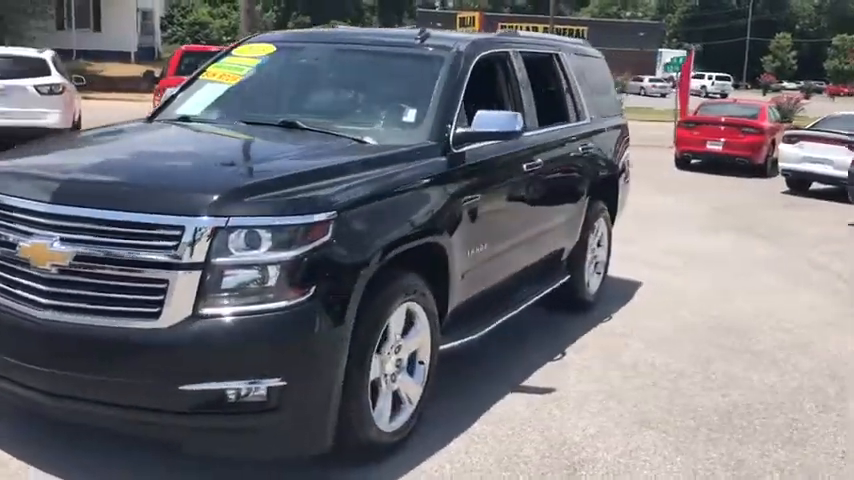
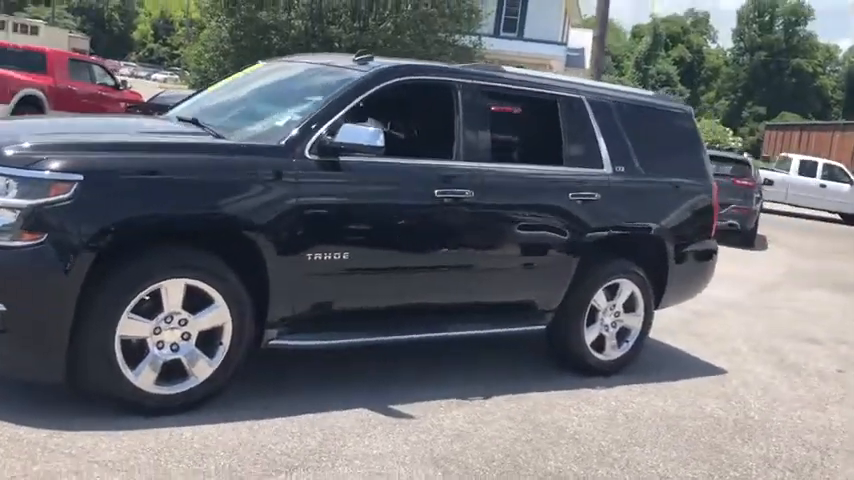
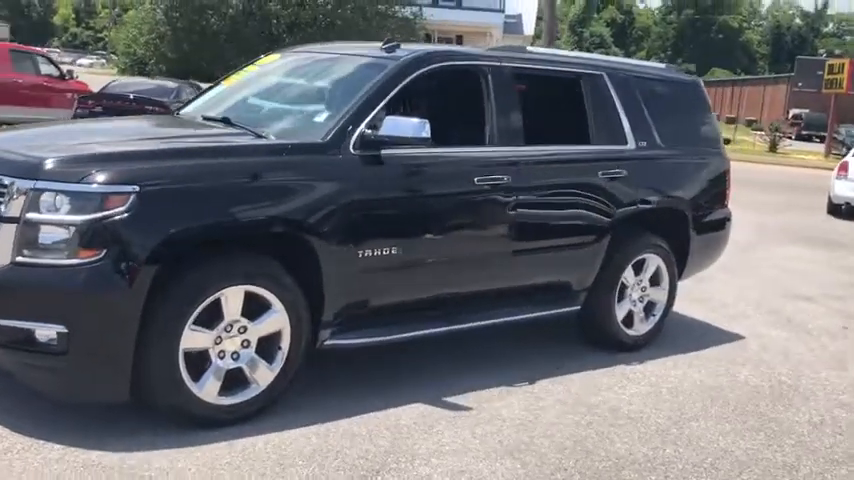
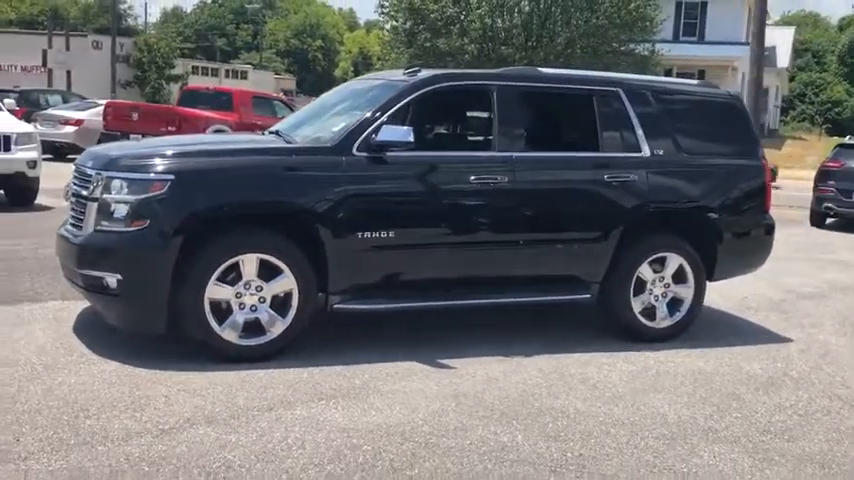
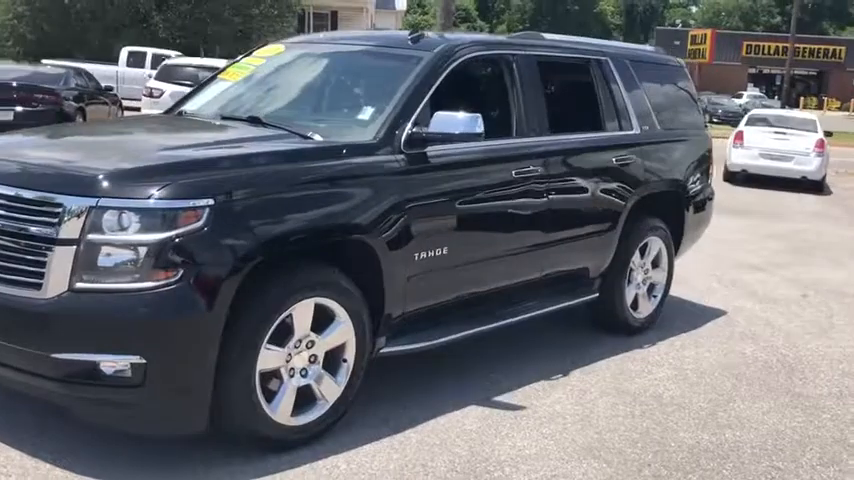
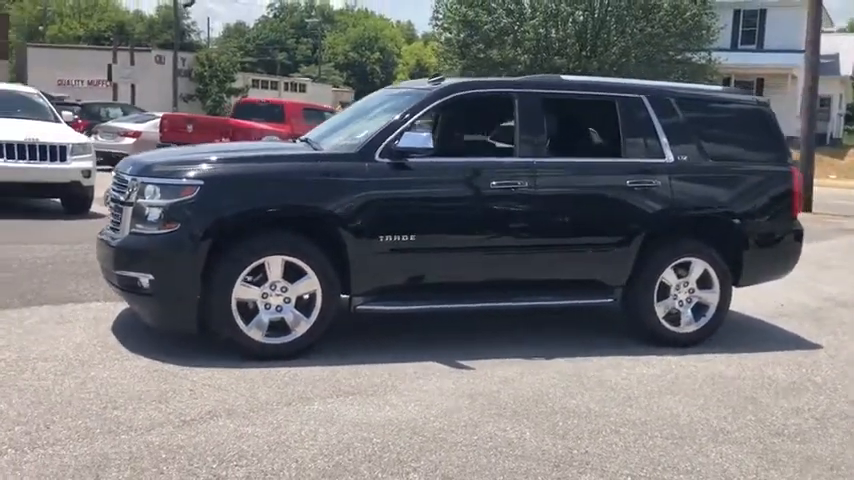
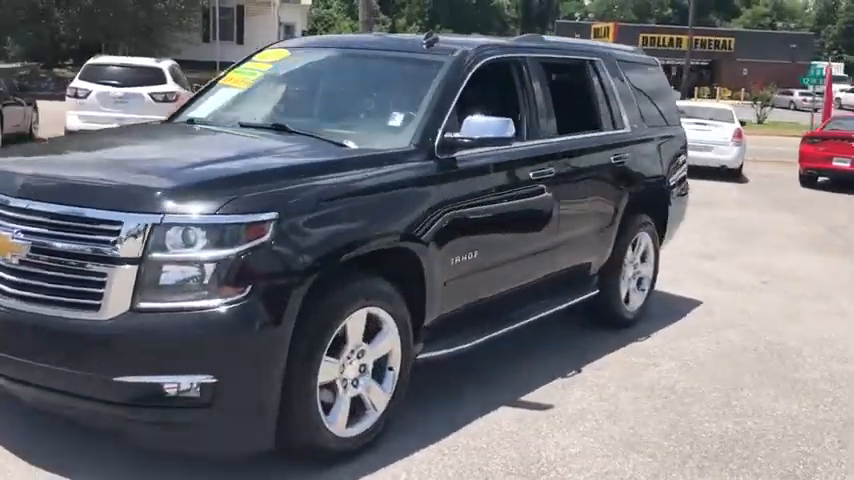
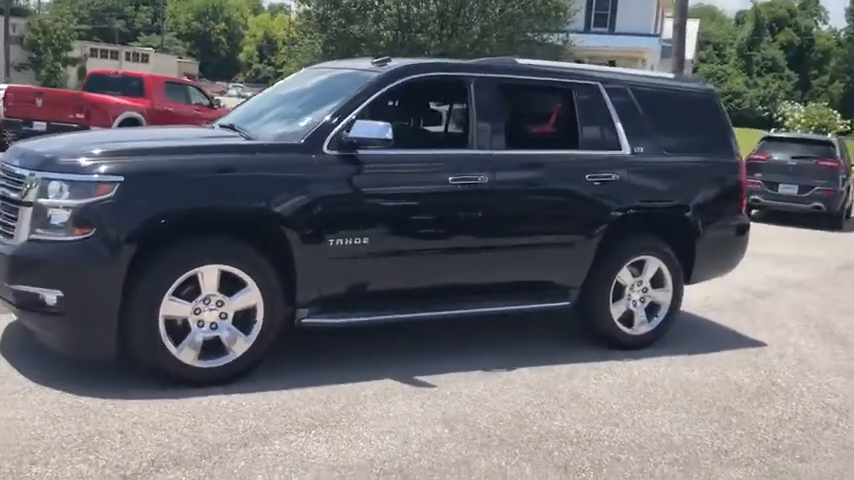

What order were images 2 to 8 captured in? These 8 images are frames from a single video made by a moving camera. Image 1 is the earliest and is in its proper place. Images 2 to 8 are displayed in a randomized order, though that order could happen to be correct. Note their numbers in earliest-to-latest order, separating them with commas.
7, 5, 3, 2, 8, 4, 6
